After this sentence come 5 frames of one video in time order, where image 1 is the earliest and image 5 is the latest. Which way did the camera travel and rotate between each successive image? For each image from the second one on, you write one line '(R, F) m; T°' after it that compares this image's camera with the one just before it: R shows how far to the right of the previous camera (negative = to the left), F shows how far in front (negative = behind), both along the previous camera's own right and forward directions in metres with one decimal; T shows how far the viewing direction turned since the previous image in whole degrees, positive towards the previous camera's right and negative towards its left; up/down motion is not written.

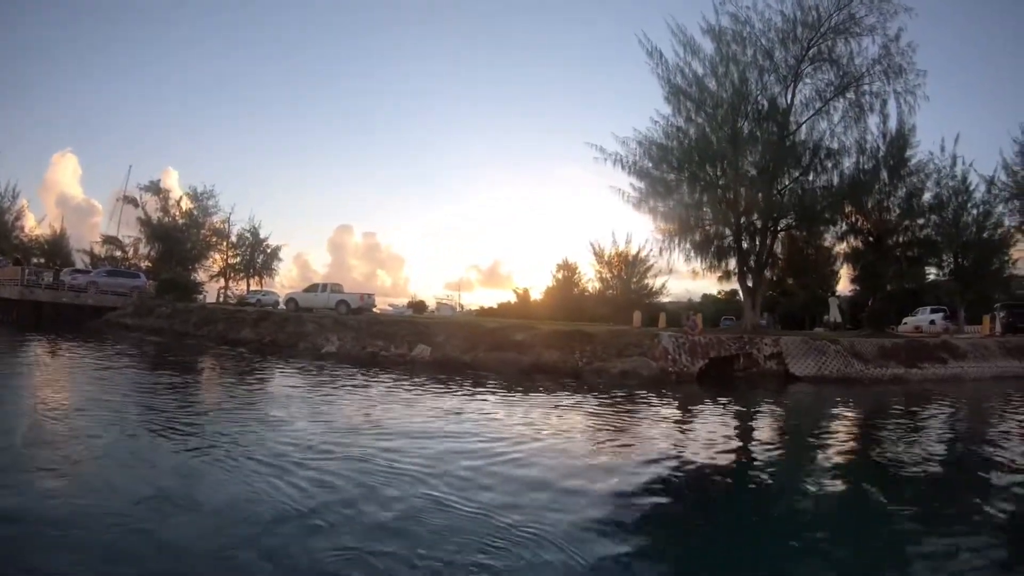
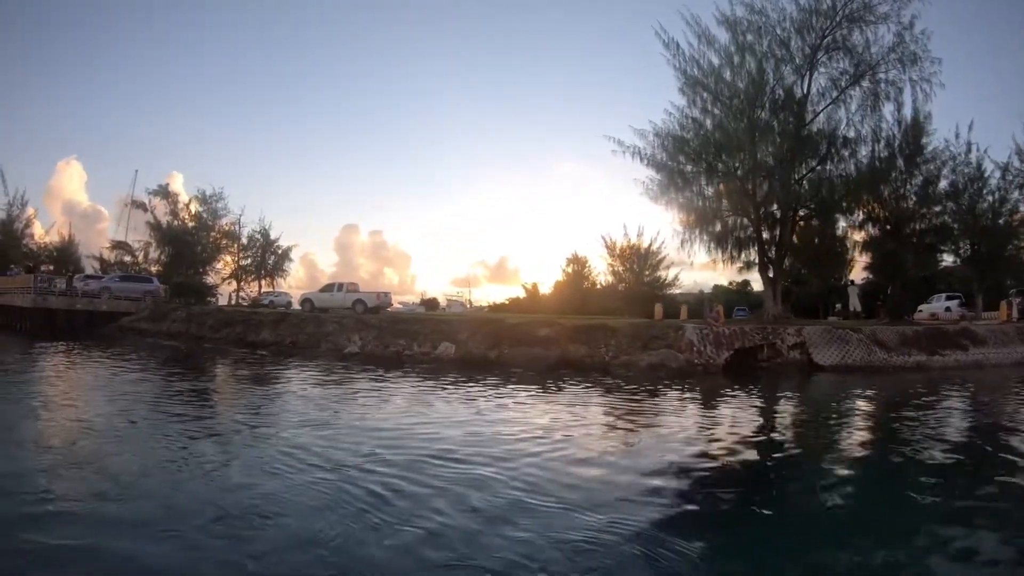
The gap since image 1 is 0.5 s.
(-0.4, +0.1) m; 0°
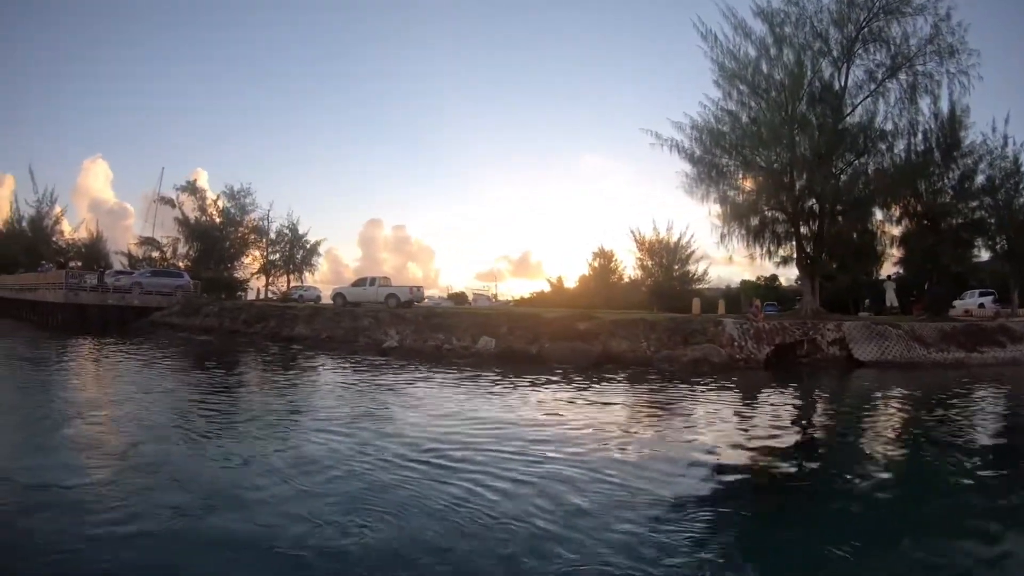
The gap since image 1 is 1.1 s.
(-0.5, +0.1) m; -1°
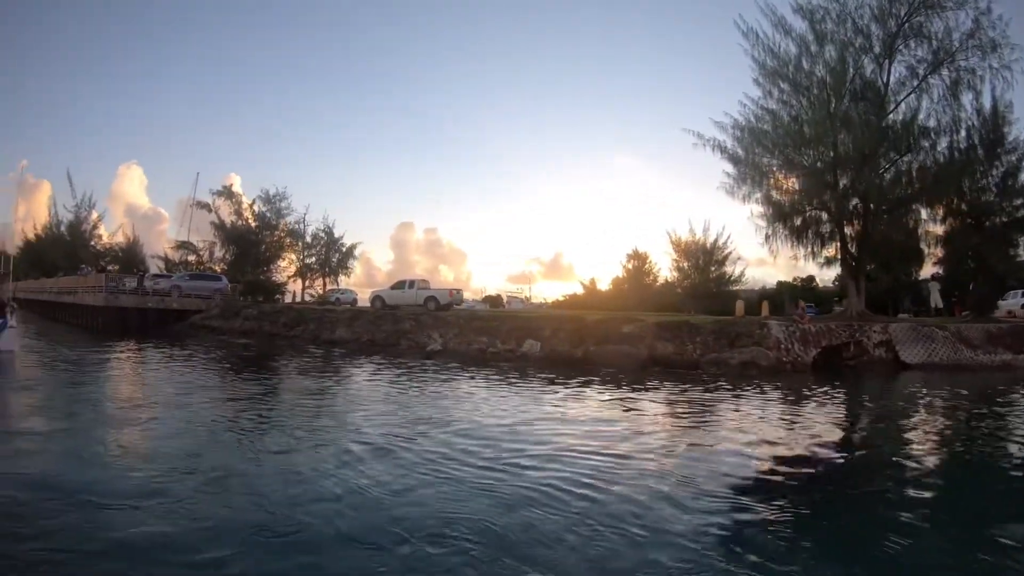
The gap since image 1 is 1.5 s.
(-0.4, +0.1) m; -1°
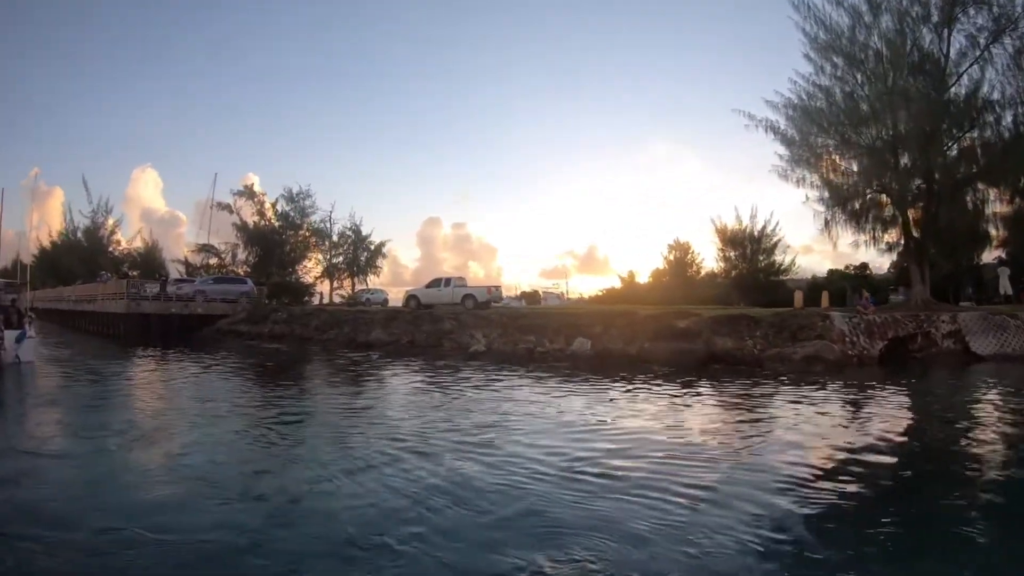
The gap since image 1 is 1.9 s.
(-0.5, +0.7) m; -1°
